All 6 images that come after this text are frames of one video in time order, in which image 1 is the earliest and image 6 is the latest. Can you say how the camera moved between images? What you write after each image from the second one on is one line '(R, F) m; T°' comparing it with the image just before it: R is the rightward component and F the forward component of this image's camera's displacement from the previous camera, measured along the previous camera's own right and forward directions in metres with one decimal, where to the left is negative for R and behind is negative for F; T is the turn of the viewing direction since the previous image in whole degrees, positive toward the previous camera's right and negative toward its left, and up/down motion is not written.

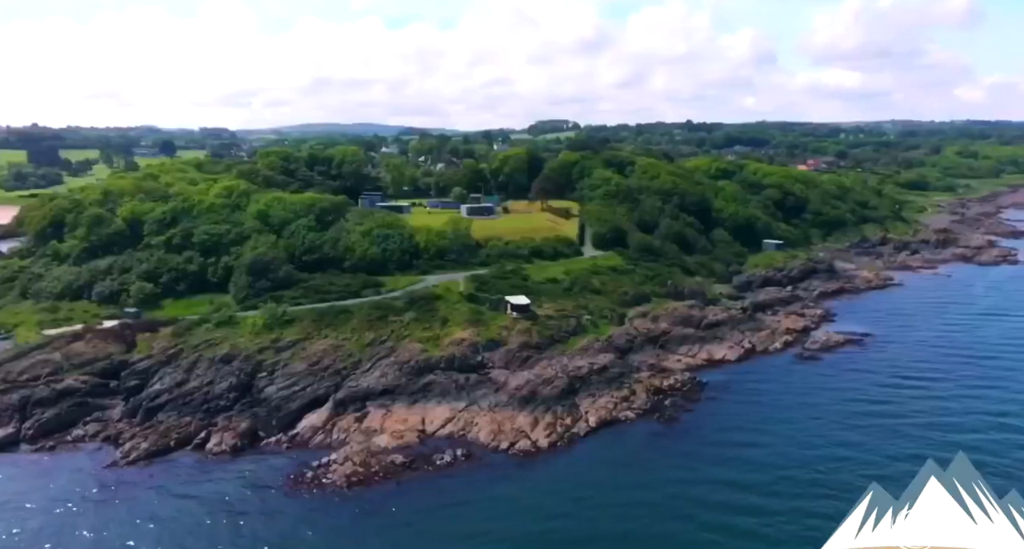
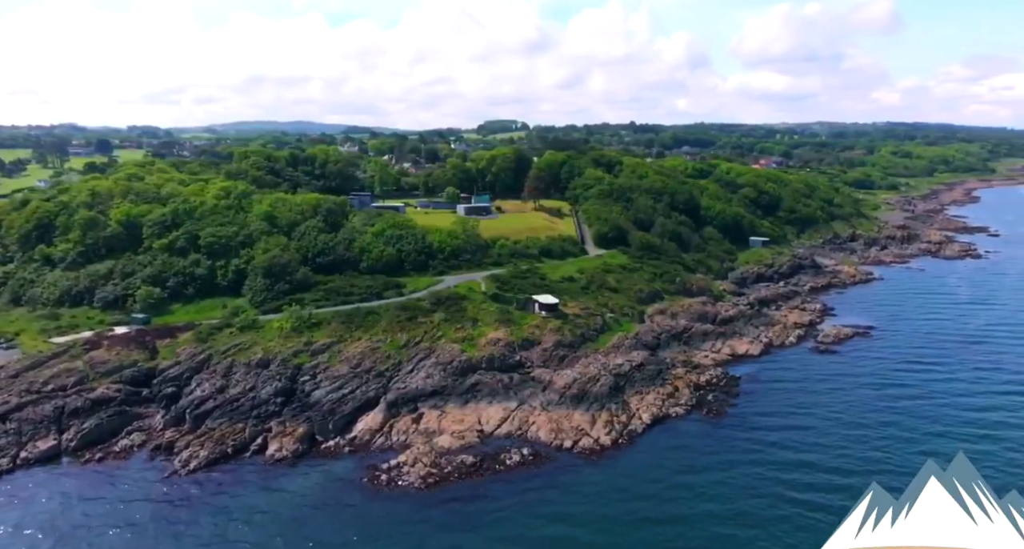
(-5.0, +0.1) m; +4°
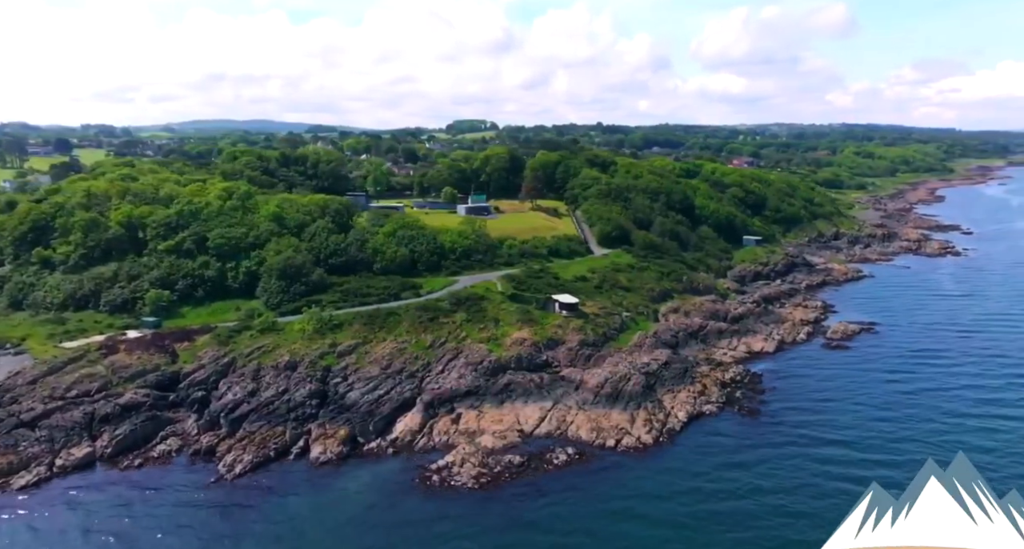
(-3.2, 0.0) m; +2°
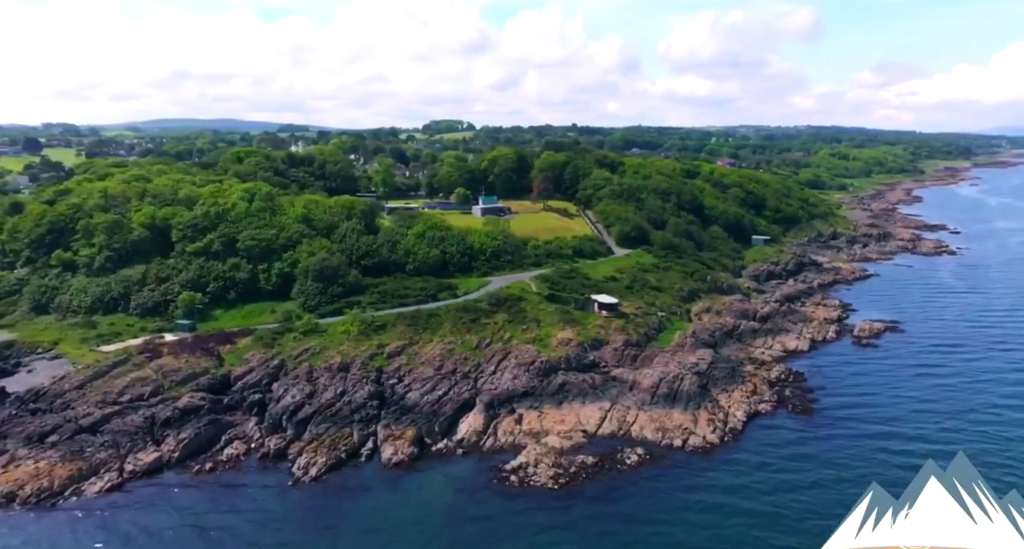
(-4.1, 0.0) m; +1°
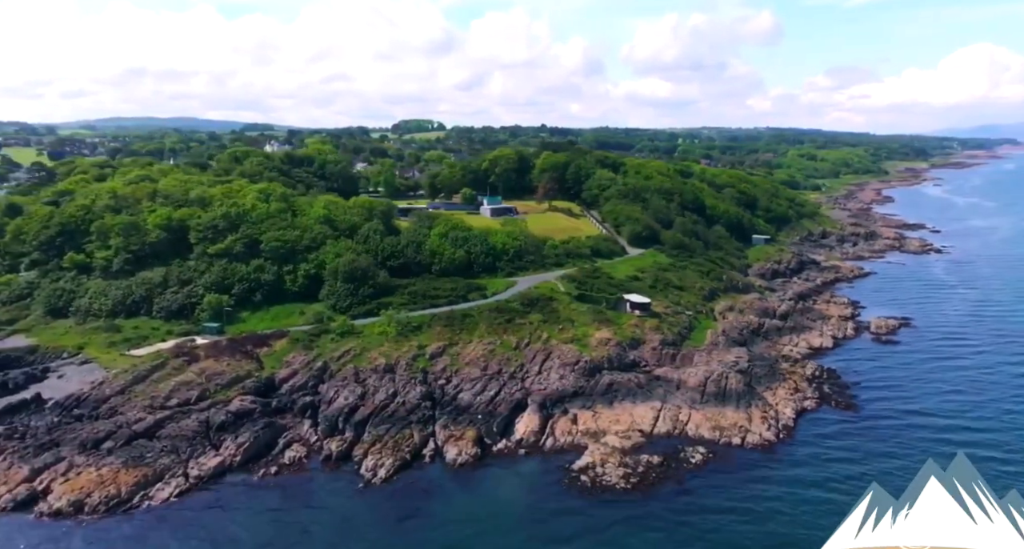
(-4.0, -0.1) m; +2°
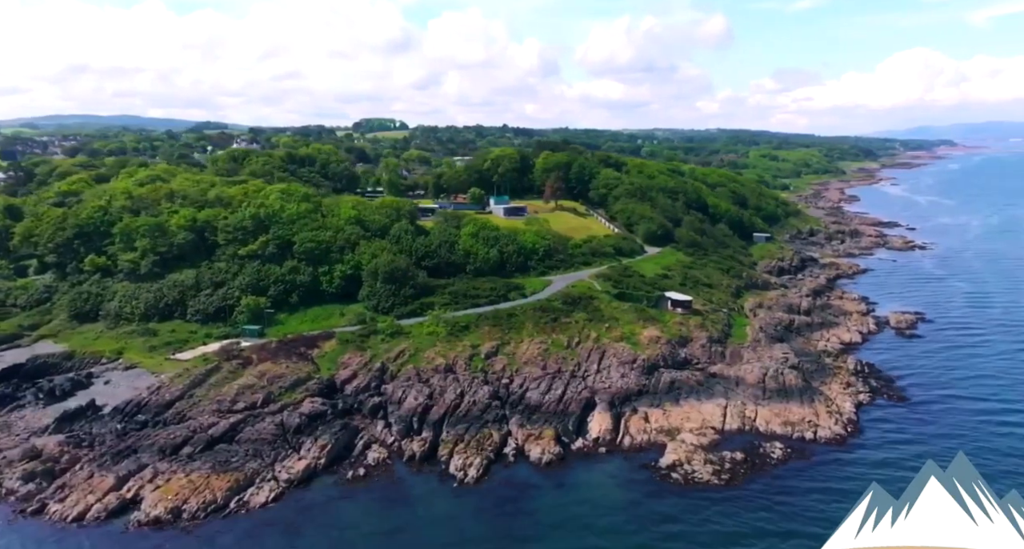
(-5.2, -0.1) m; +2°
